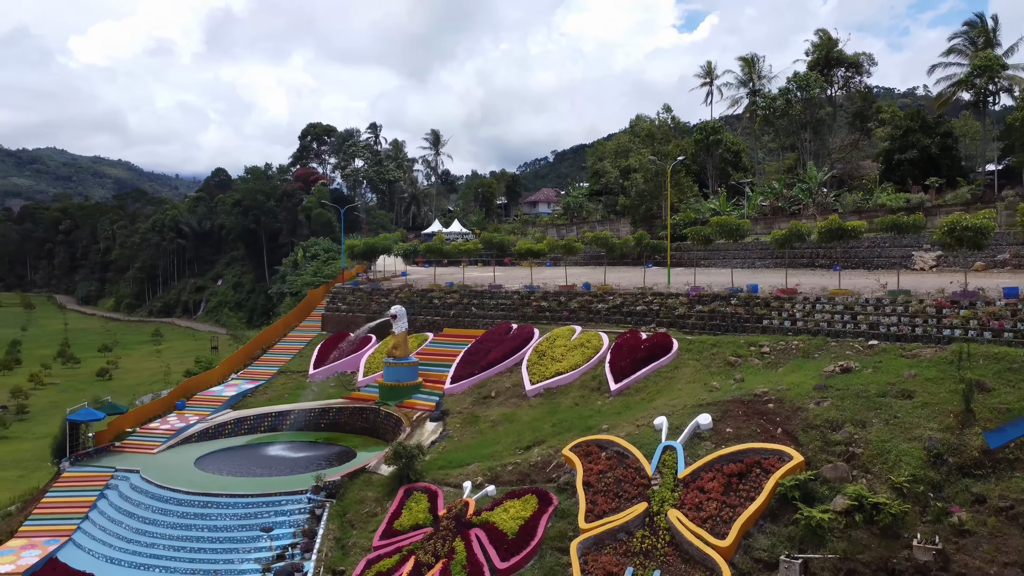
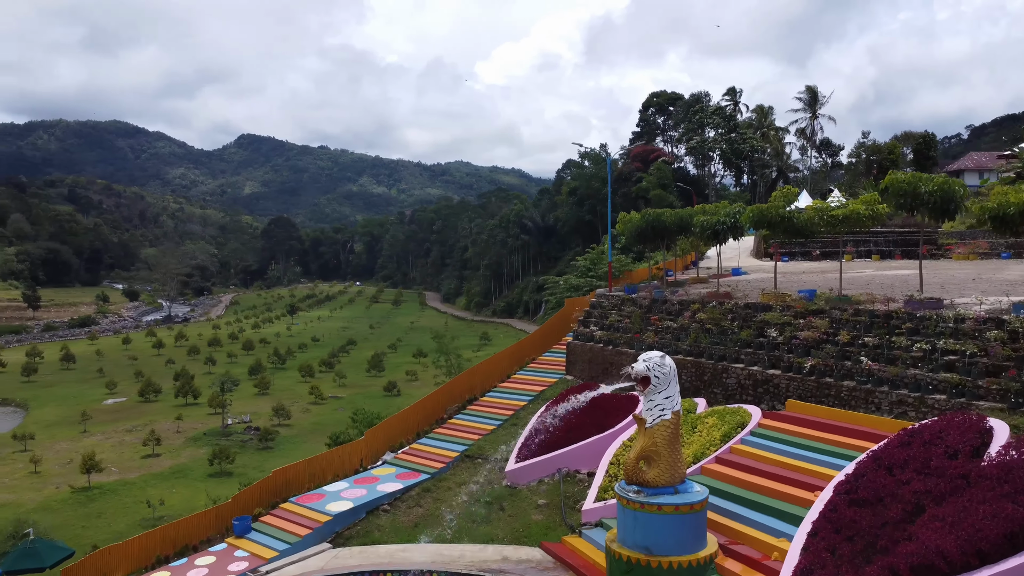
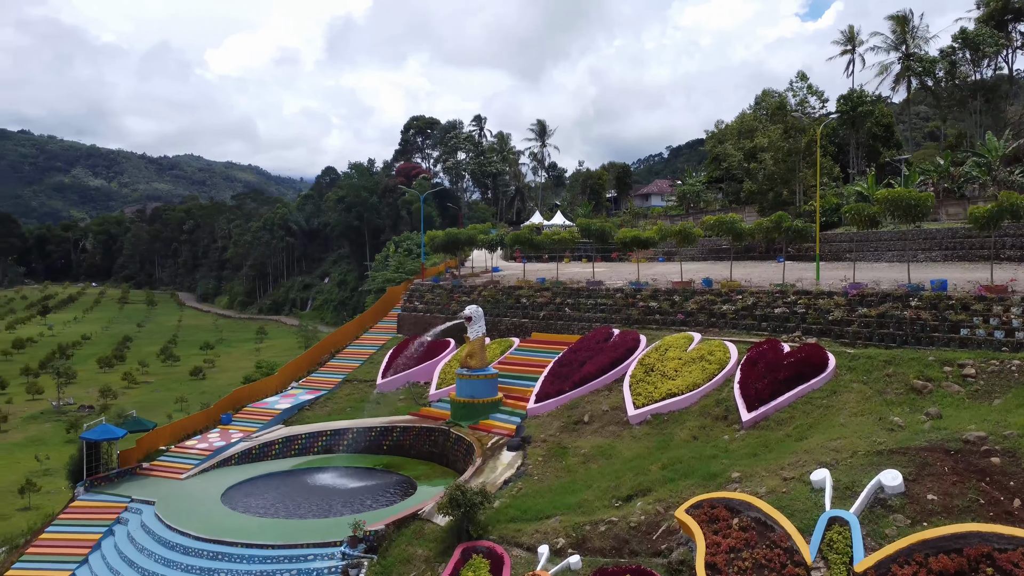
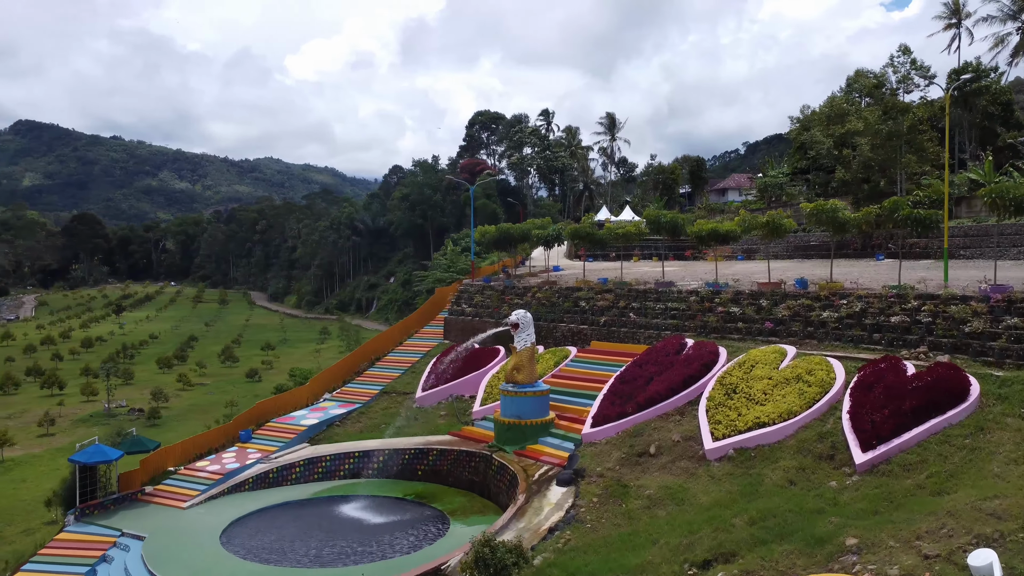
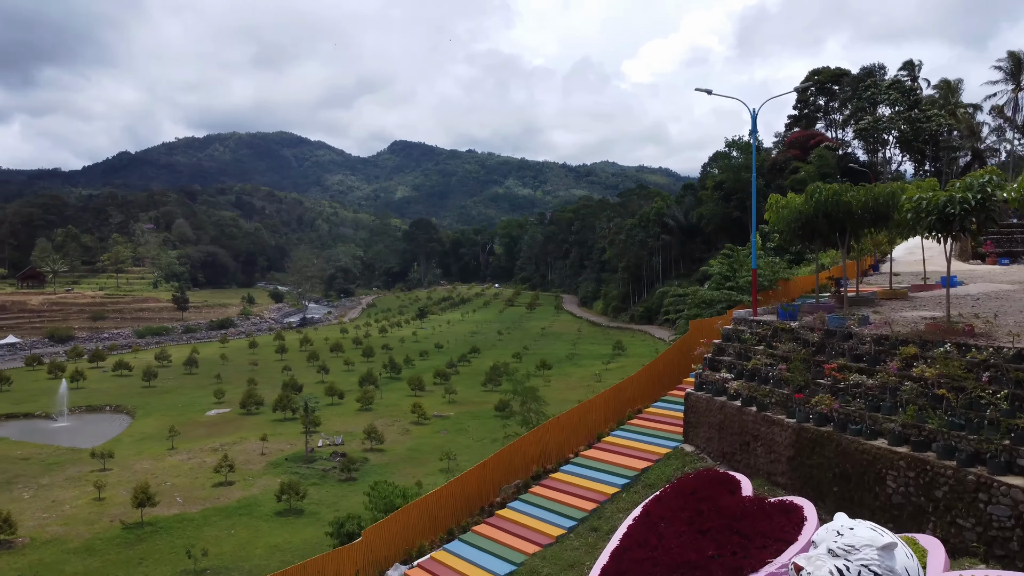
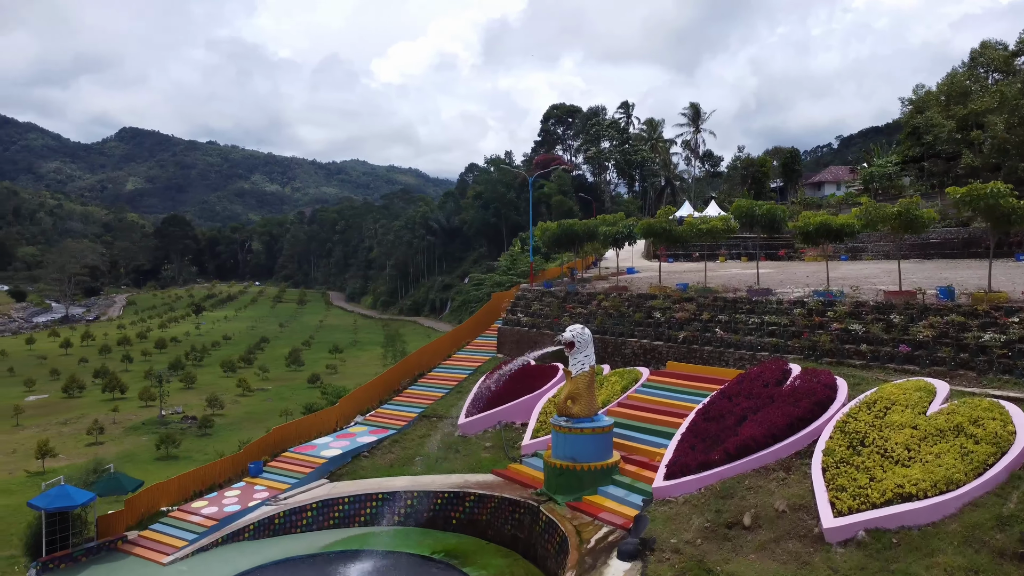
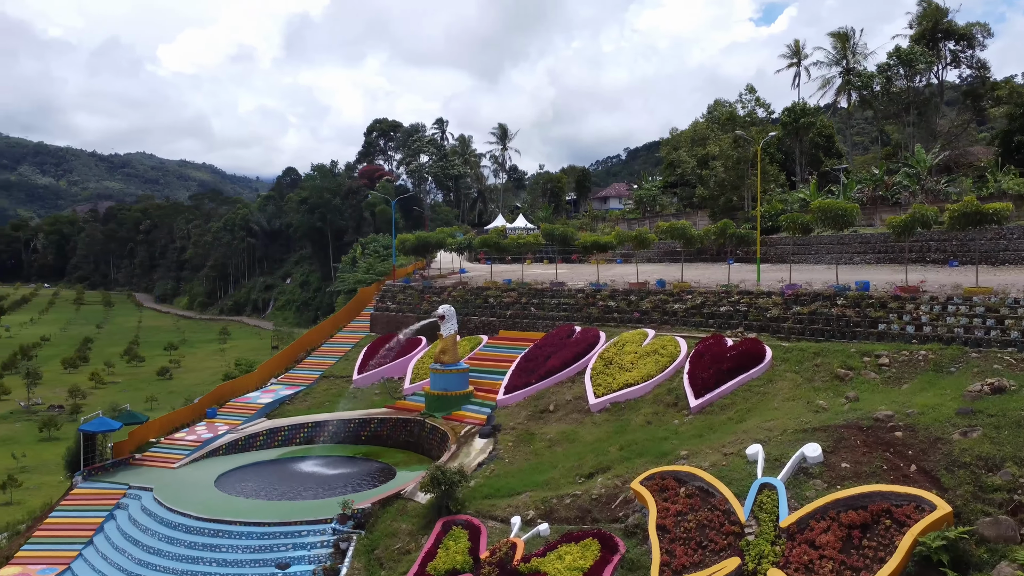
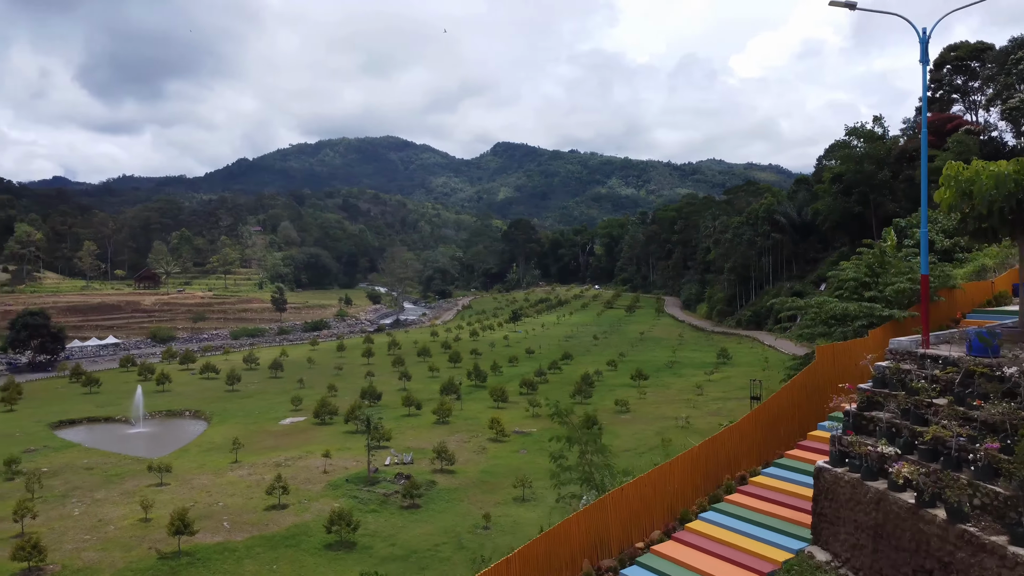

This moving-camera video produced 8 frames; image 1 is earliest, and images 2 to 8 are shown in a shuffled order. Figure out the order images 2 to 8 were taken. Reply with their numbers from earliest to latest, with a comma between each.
7, 3, 4, 6, 2, 5, 8
